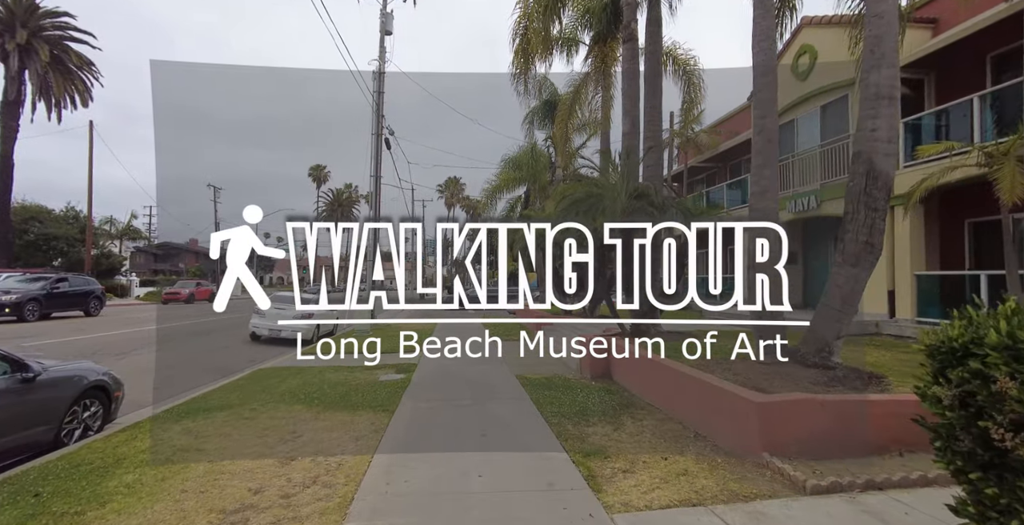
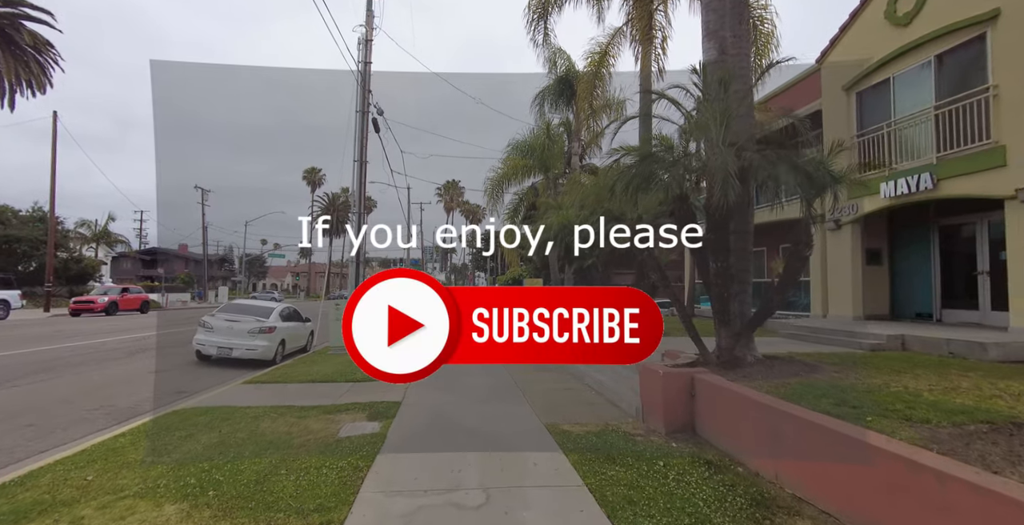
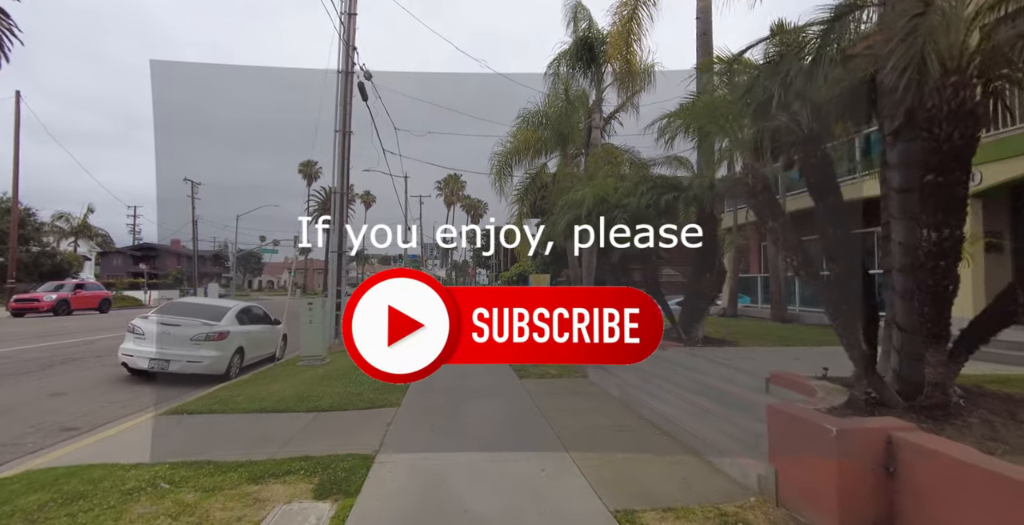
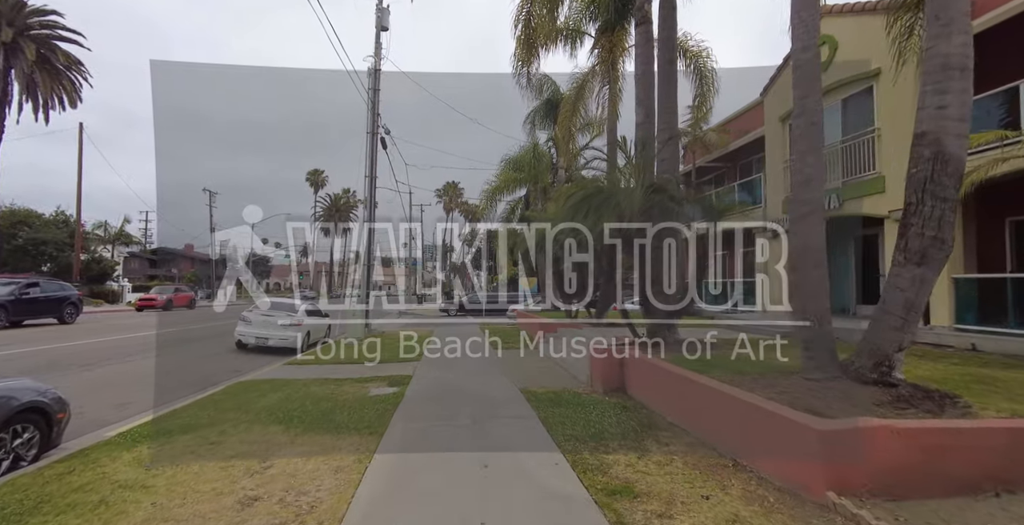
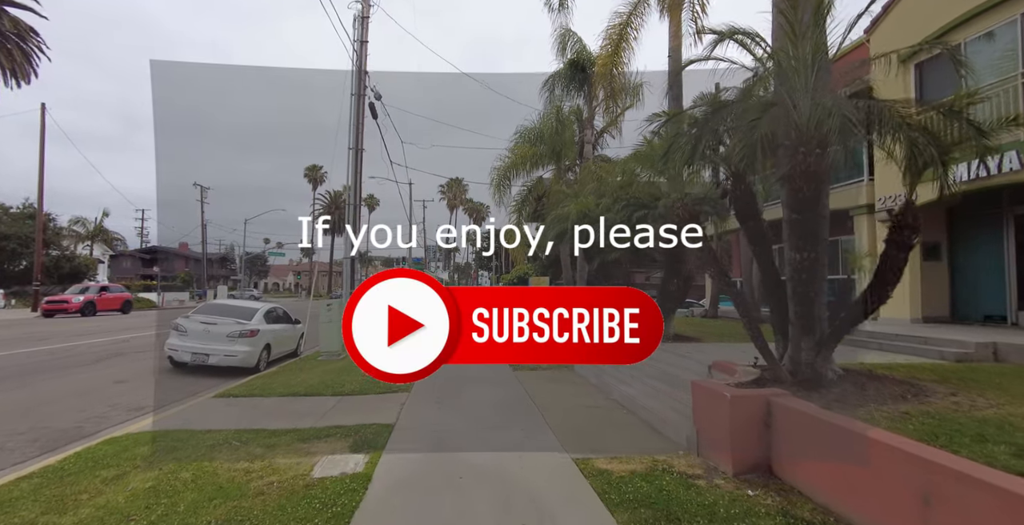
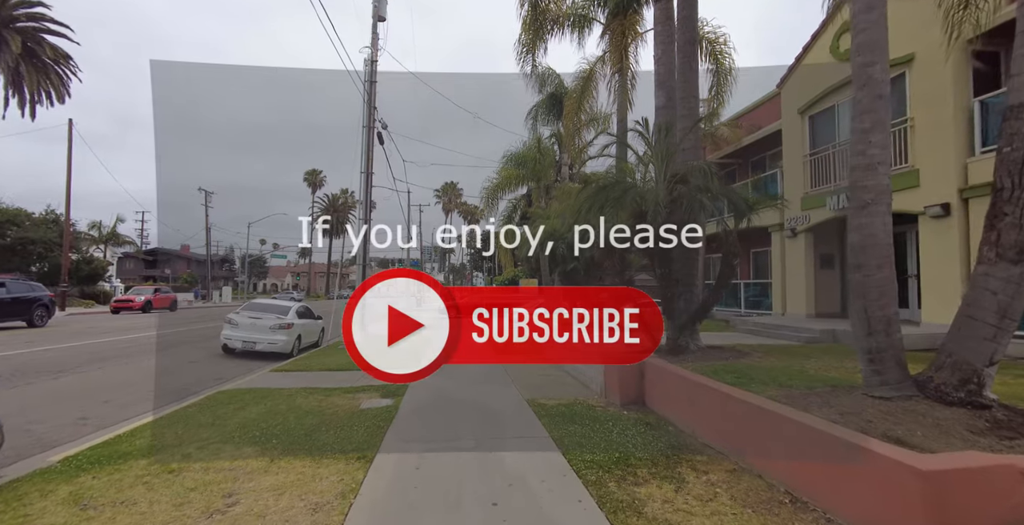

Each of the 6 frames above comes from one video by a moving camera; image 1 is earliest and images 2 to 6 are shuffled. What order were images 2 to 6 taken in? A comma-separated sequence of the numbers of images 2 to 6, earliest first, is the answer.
4, 6, 2, 5, 3
